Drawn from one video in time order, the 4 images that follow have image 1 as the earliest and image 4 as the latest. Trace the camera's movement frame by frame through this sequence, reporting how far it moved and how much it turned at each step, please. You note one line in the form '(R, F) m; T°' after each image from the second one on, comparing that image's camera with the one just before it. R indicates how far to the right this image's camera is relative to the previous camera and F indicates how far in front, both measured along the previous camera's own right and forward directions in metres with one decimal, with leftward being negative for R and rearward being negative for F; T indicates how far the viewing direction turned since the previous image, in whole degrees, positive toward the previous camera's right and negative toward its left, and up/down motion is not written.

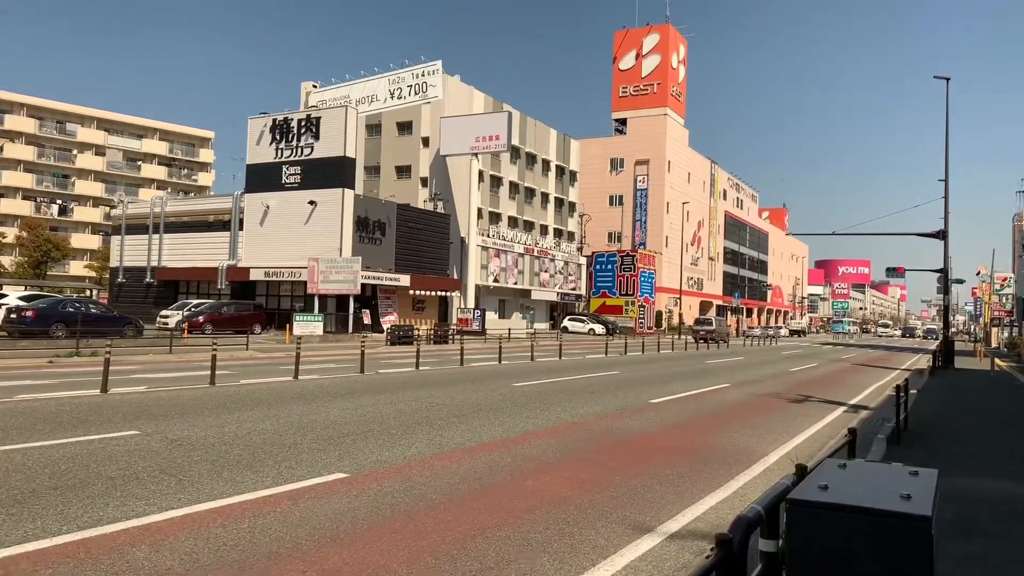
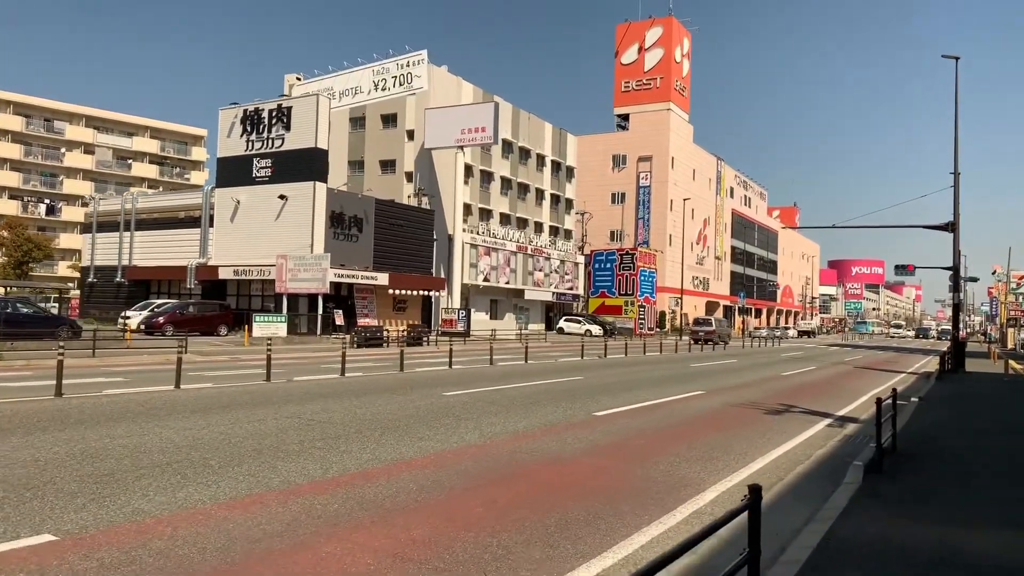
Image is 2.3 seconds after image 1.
(+1.5, +1.9) m; -1°
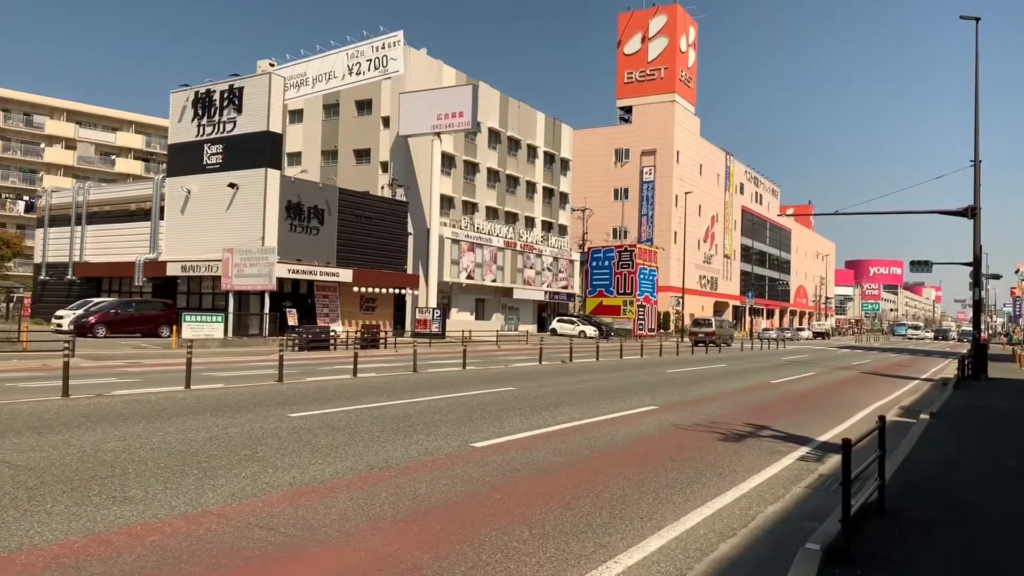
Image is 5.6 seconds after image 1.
(+2.1, +3.0) m; -1°
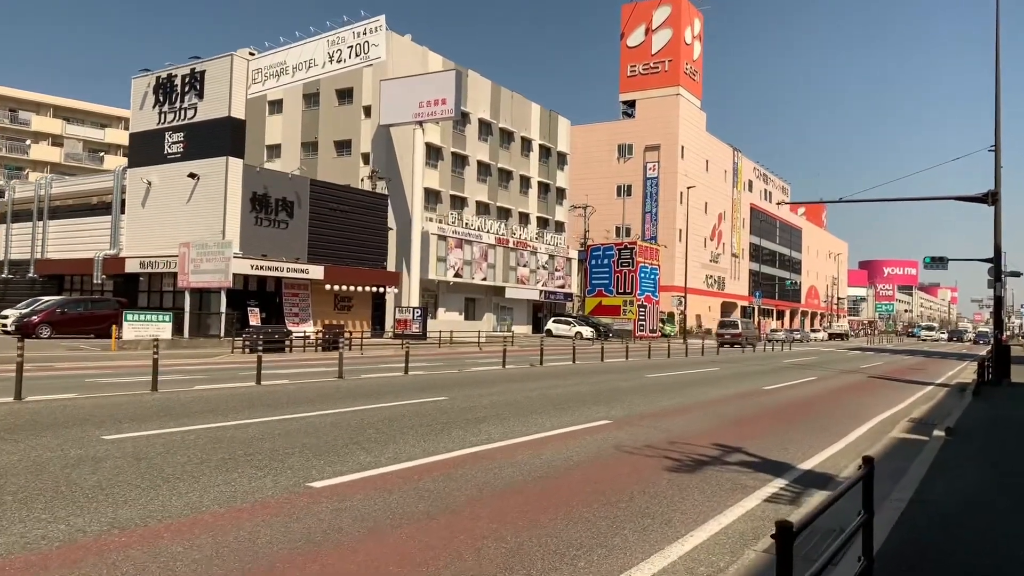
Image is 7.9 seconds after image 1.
(+1.4, +2.2) m; -1°
